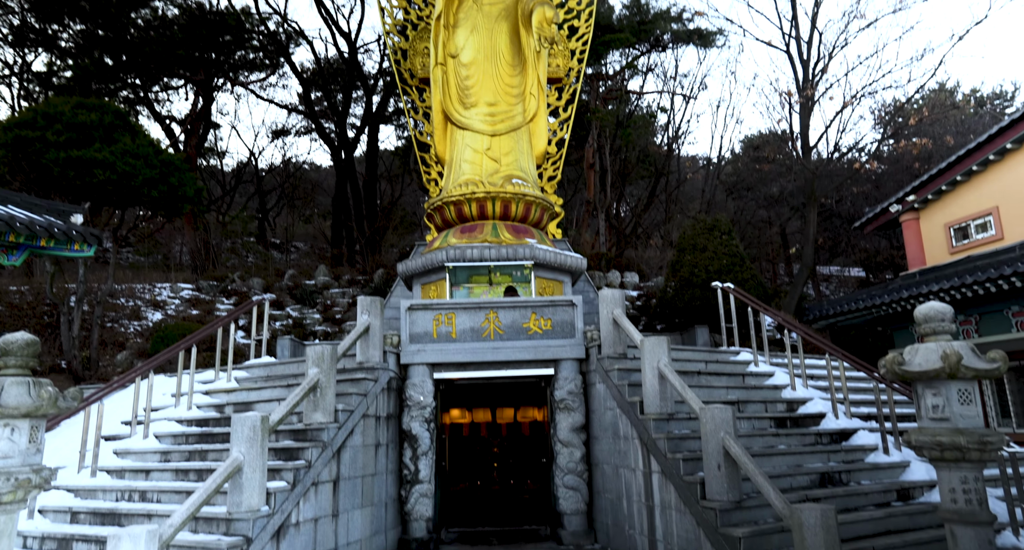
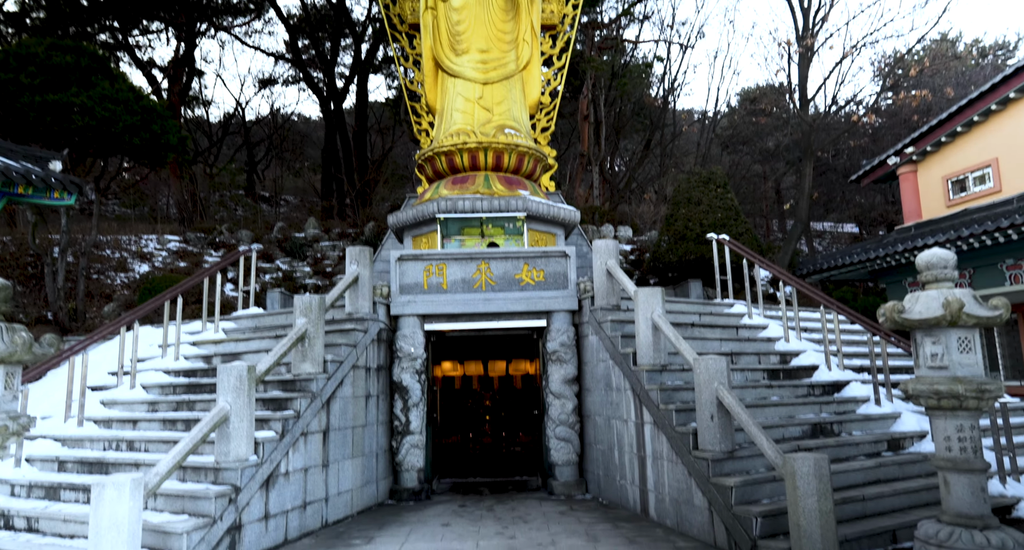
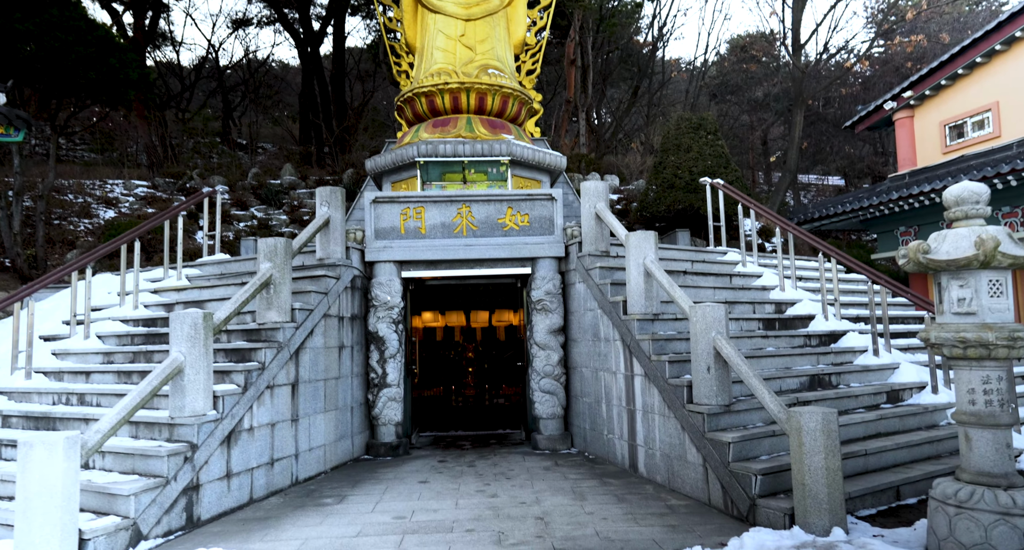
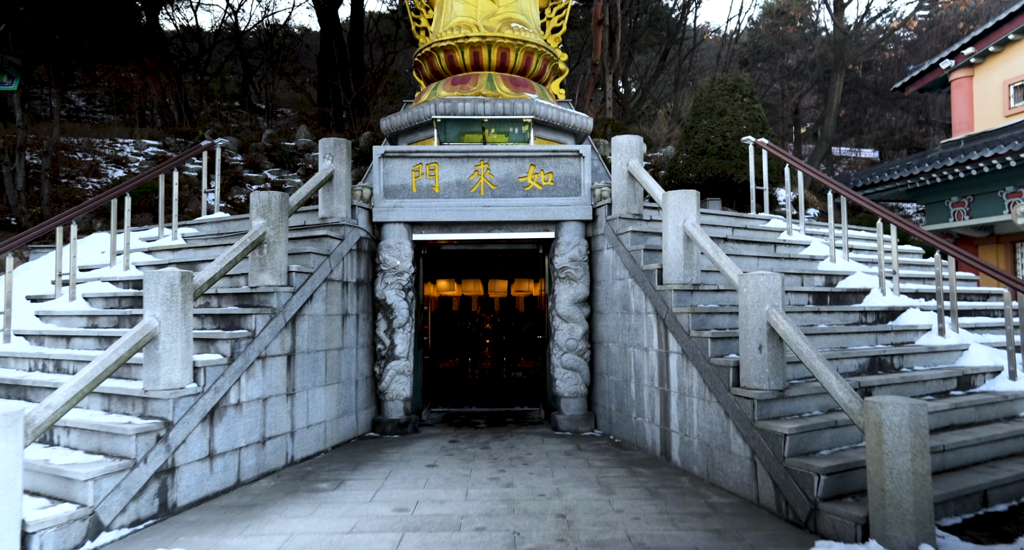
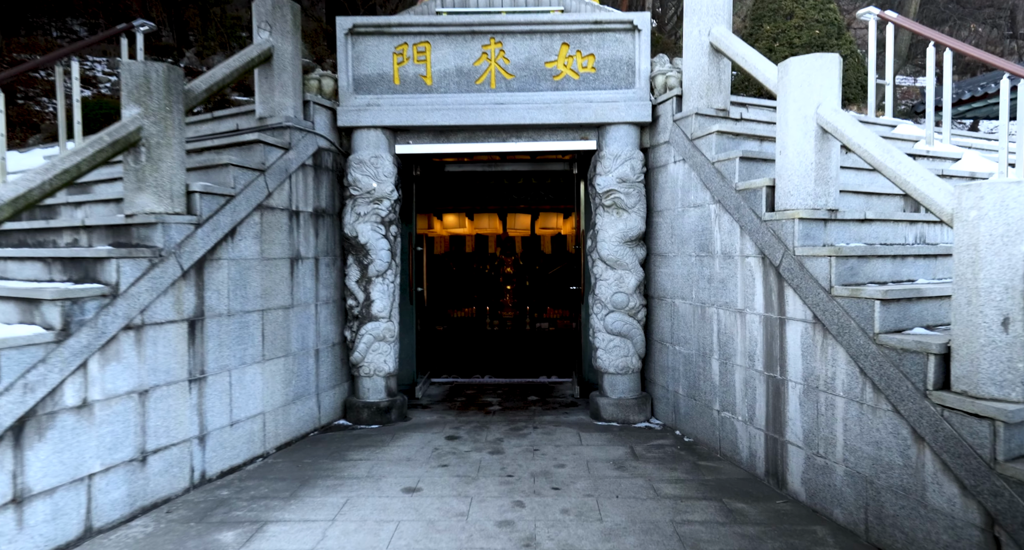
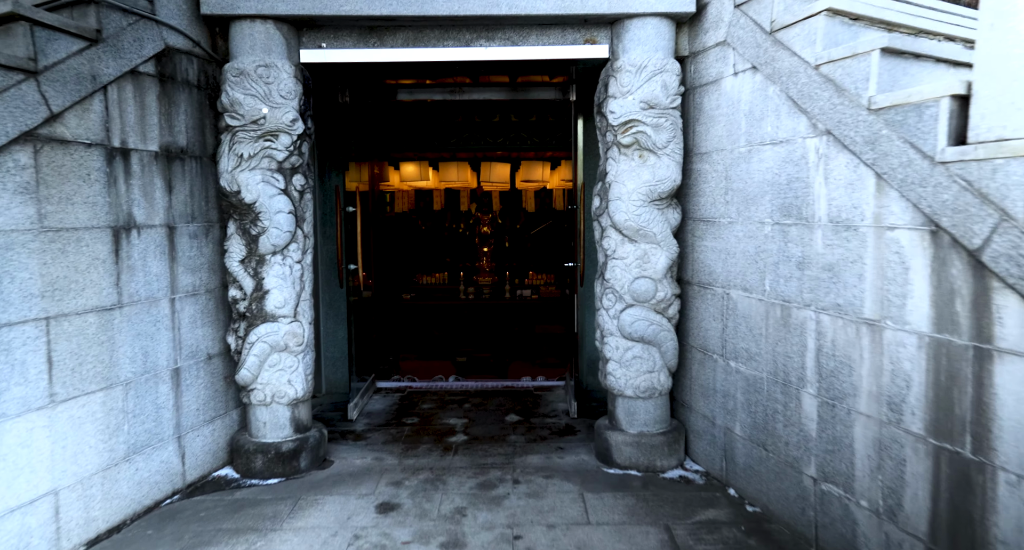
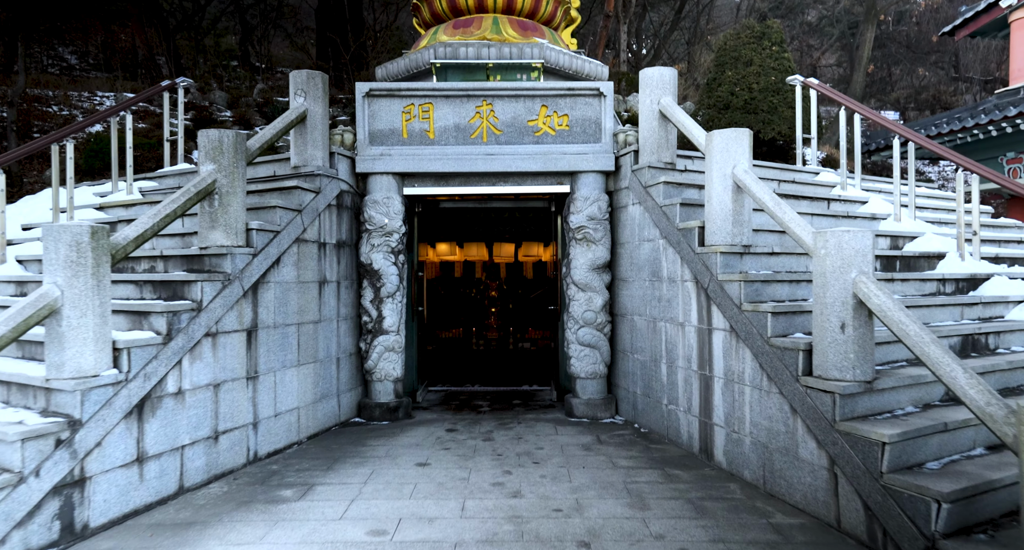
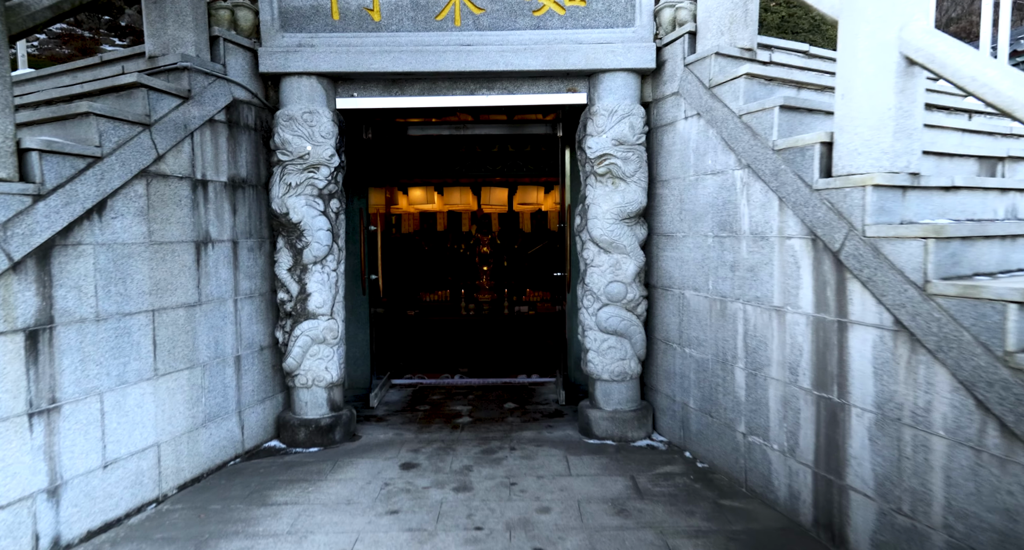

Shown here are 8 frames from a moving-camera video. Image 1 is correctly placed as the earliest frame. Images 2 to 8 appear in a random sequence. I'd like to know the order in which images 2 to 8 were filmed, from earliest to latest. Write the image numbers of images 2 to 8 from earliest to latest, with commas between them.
2, 3, 4, 7, 5, 8, 6
